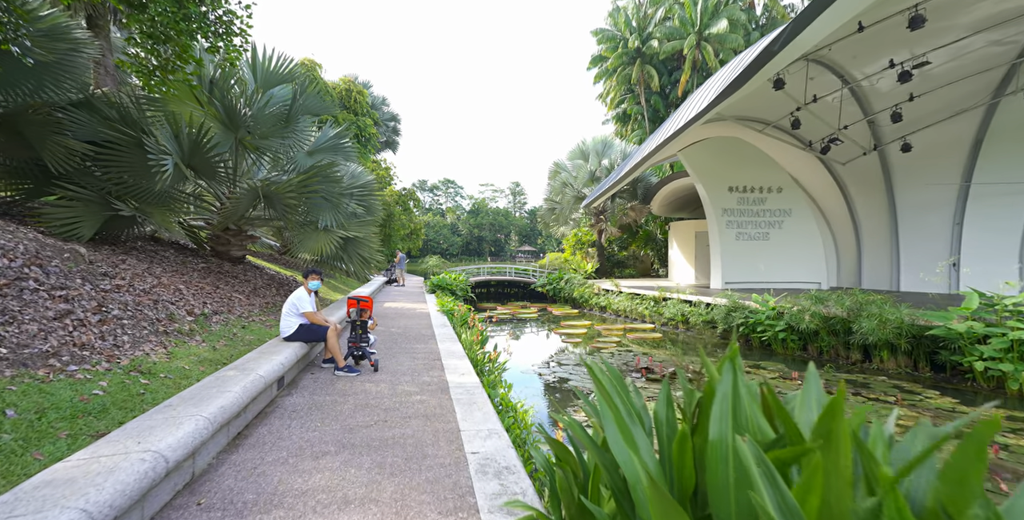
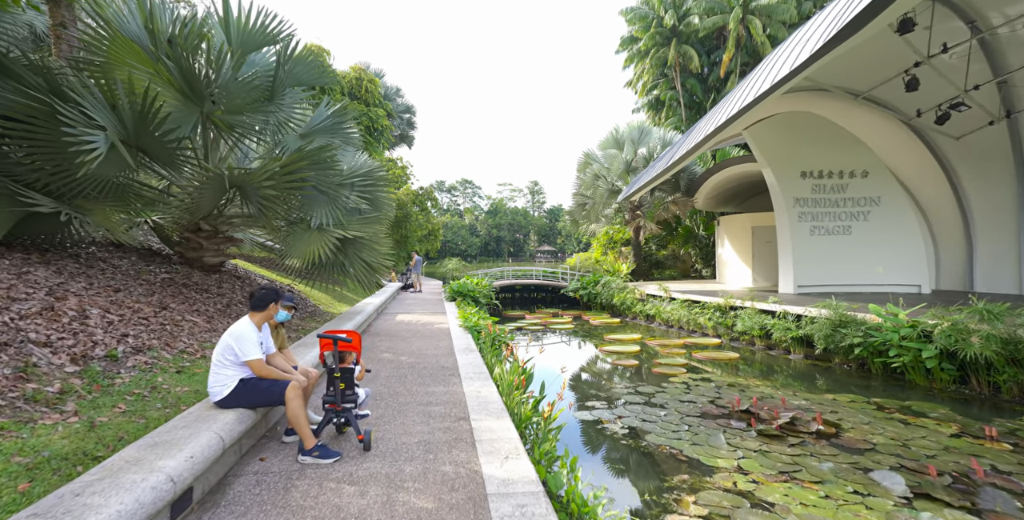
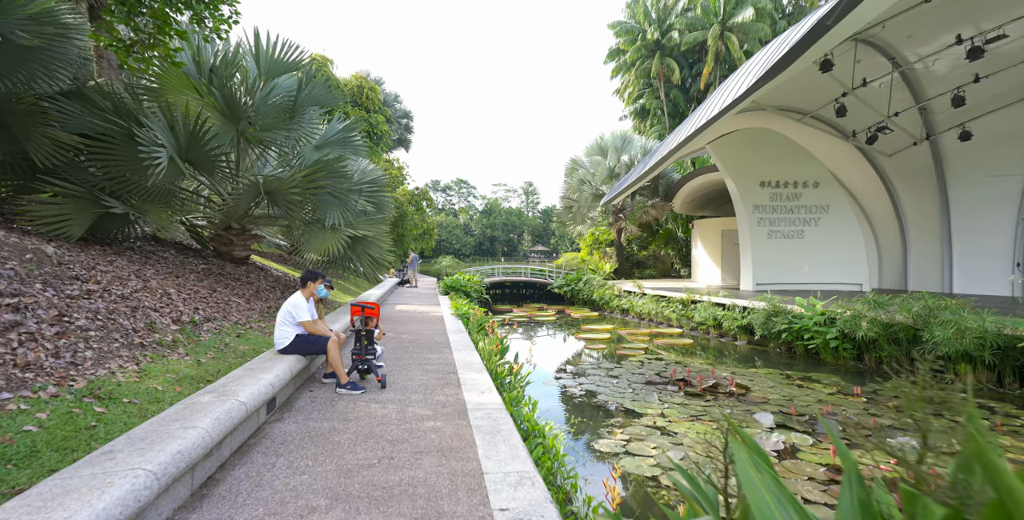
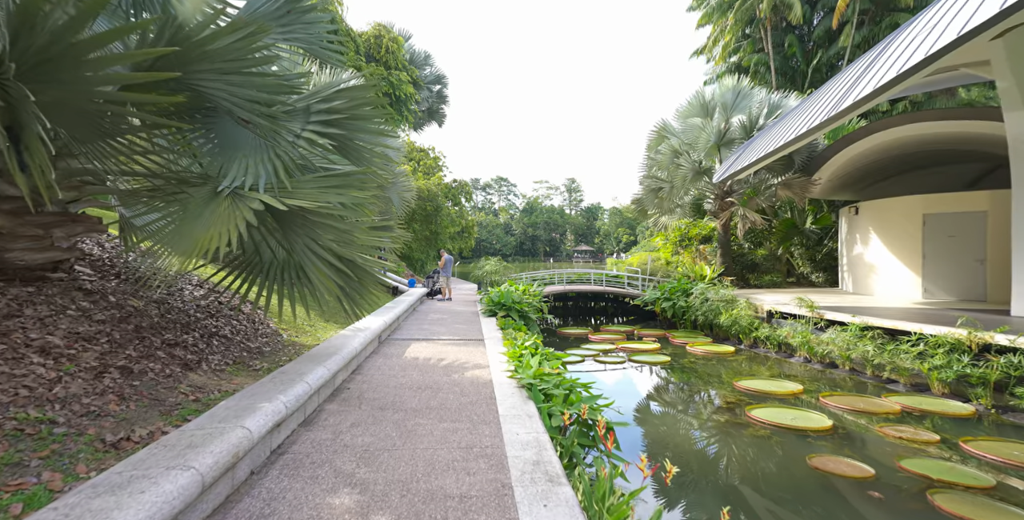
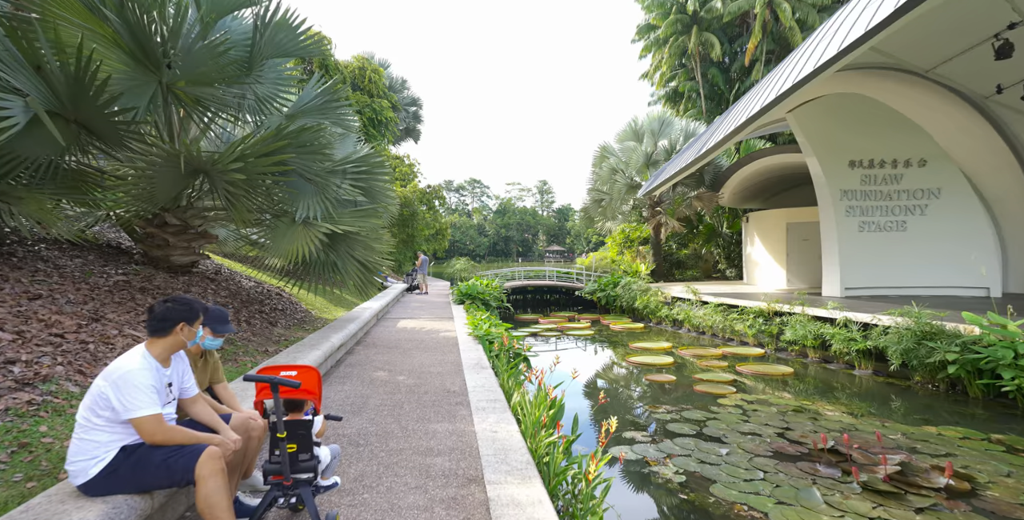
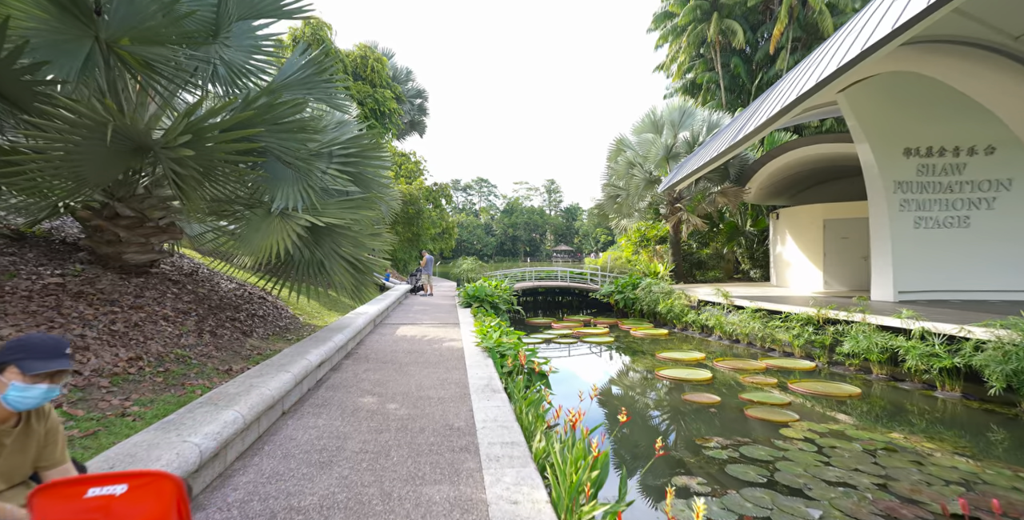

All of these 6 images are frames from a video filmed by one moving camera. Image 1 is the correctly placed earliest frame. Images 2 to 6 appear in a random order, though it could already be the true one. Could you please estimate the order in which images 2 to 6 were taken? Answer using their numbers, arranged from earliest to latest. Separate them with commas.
3, 2, 5, 6, 4
